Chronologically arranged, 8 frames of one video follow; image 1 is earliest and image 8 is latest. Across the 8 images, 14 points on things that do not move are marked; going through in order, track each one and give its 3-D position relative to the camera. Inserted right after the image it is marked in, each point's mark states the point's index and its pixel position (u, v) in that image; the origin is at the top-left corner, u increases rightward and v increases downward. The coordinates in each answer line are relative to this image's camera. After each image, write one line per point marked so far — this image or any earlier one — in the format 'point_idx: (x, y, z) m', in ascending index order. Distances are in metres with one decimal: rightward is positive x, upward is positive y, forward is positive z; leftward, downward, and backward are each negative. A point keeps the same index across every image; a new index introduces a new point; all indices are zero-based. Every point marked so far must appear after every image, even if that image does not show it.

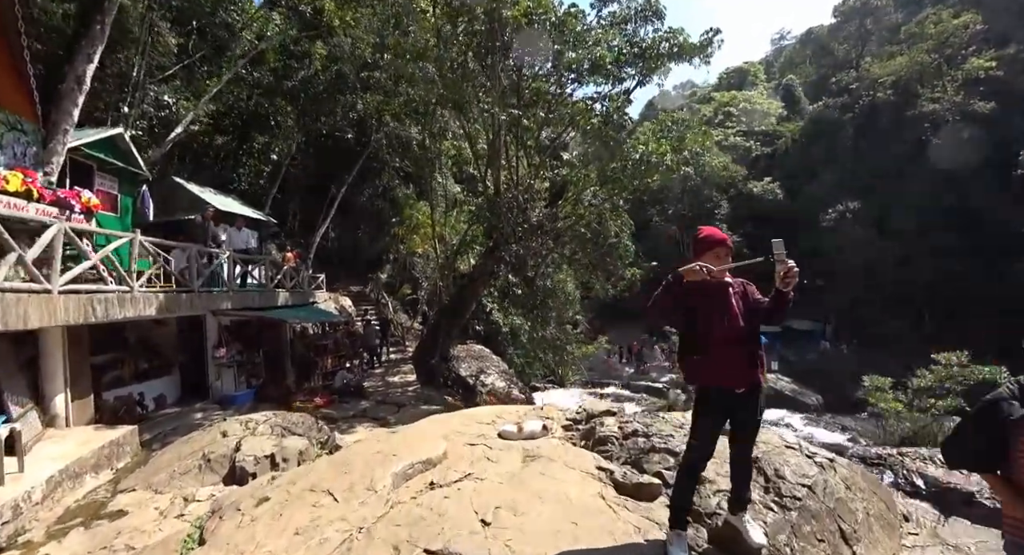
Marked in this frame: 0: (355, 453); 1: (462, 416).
0: (-1.9, -2.1, +5.4) m
1: (-0.8, -2.3, +7.5) m
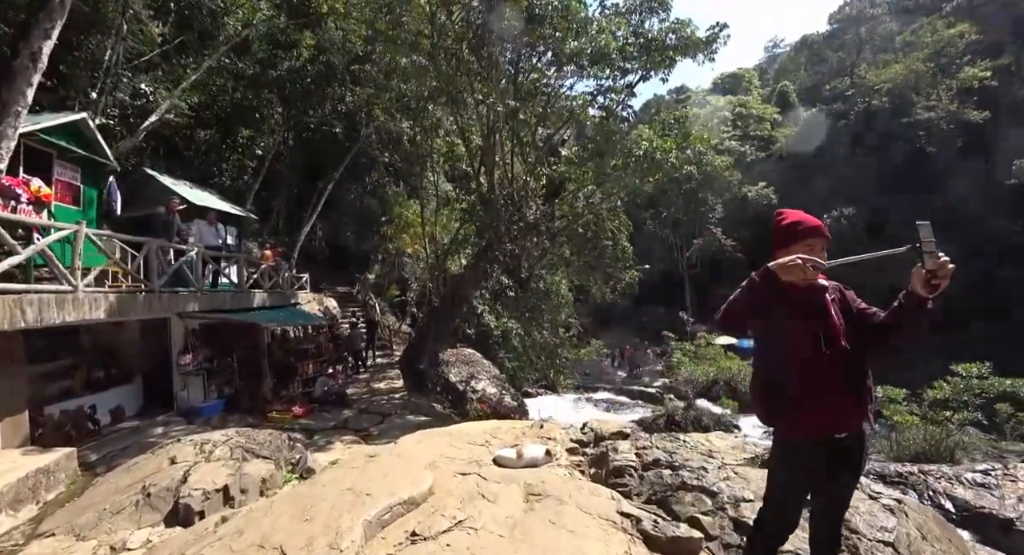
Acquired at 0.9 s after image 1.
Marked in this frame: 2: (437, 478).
0: (-1.9, -2.1, +4.5) m
1: (-0.9, -2.3, +6.6) m
2: (-0.8, -2.1, +4.8) m
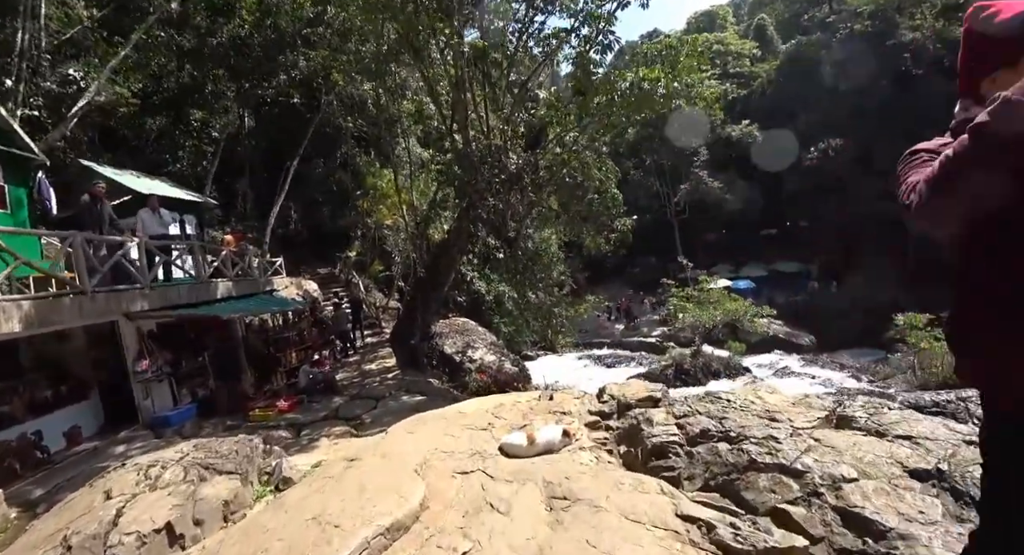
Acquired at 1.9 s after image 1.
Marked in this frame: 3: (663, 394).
0: (-1.8, -1.8, +3.5) m
1: (-0.8, -1.8, +5.6) m
2: (-0.7, -1.7, +3.8) m
3: (+1.6, -1.2, +4.9) m
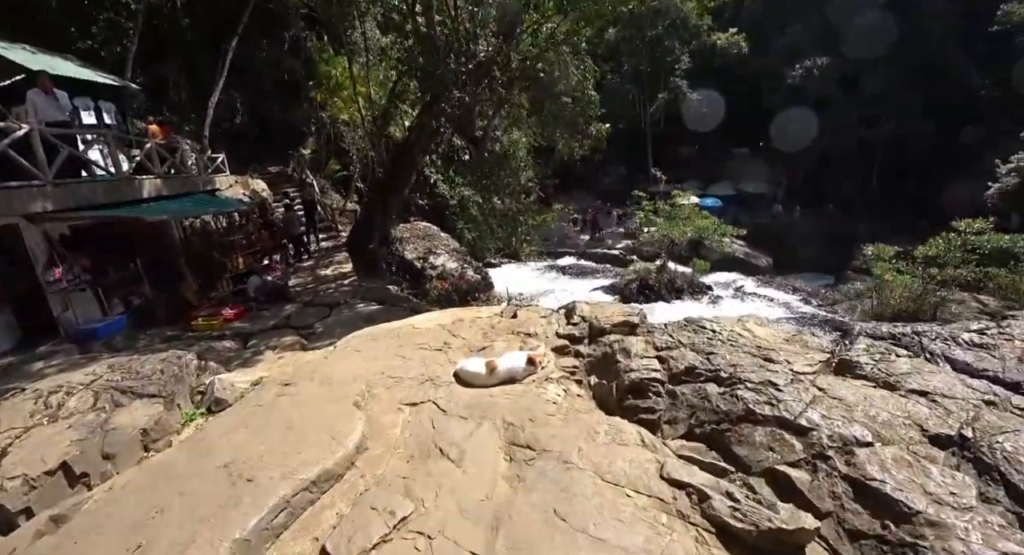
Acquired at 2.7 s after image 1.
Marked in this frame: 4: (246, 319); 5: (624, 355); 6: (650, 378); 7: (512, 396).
0: (-2.1, -1.2, +2.9) m
1: (-1.2, -0.7, +5.1) m
2: (-1.0, -1.0, +3.3) m
3: (+1.2, -0.4, +4.4) m
4: (-5.5, -0.9, +9.7) m
5: (+0.9, -0.7, +3.7) m
6: (+1.0, -0.7, +3.2) m
7: (0.0, -0.9, +3.4) m
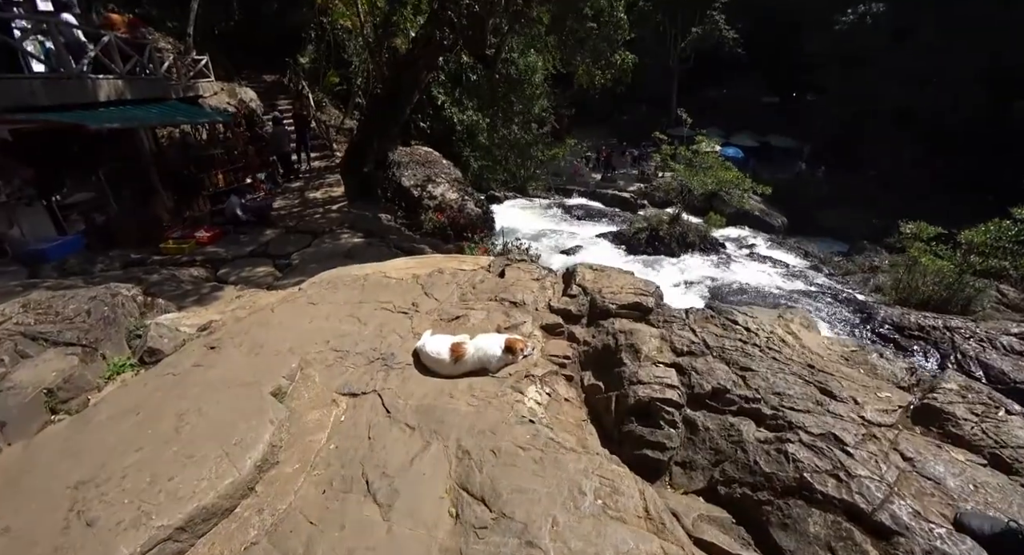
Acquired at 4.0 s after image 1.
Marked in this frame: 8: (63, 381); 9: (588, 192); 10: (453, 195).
0: (-2.3, -0.9, +2.2) m
1: (-1.4, -0.2, +4.2) m
2: (-1.2, -0.8, +2.5) m
3: (+1.1, -0.2, +3.6) m
4: (-5.6, +0.6, +8.9) m
5: (+0.7, -0.5, +2.9) m
6: (+0.8, -0.6, +2.4) m
7: (-0.2, -0.7, +2.6) m
8: (-3.6, -0.8, +3.6) m
9: (+3.2, +3.1, +18.2) m
10: (-1.5, +2.1, +11.6) m
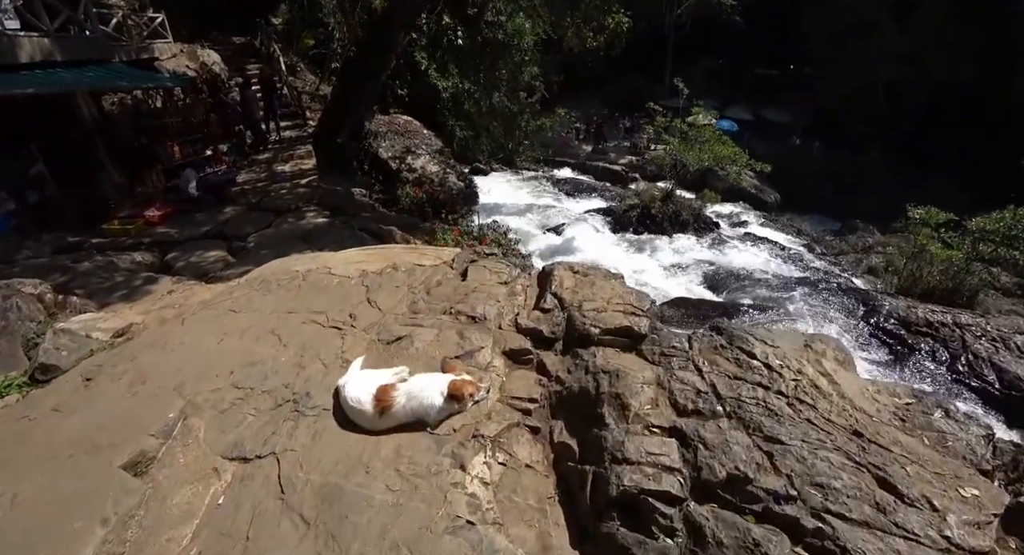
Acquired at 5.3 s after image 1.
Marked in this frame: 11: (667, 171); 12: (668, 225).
0: (-2.5, -1.1, +1.5) m
1: (-1.6, -0.2, +3.5) m
2: (-1.4, -0.9, +1.8) m
3: (+0.8, -0.3, +2.9) m
4: (-6.0, +0.9, +8.0) m
5: (+0.5, -0.6, +2.2) m
6: (+0.5, -0.8, +1.8) m
7: (-0.5, -0.8, +1.9) m
8: (-3.8, -0.8, +2.9) m
9: (+2.6, +3.8, +17.3) m
10: (-1.9, +2.5, +10.7) m
11: (+4.4, +2.9, +13.1) m
12: (+3.7, +1.2, +11.0) m
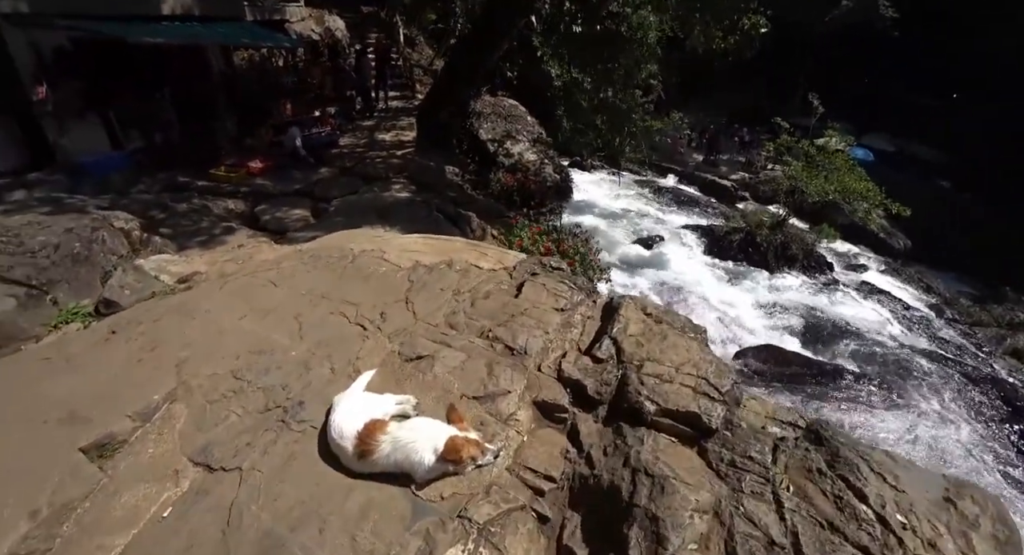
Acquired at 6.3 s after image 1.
0: (-2.6, -0.8, +1.5) m
1: (-1.3, -0.1, +3.3) m
2: (-1.5, -0.9, +1.6) m
3: (+1.0, -0.6, +2.3) m
4: (-4.5, +1.8, +8.4) m
5: (+0.5, -0.9, +1.6) m
6: (+0.4, -1.1, +1.2) m
7: (-0.5, -0.9, +1.5) m
8: (-3.6, -0.3, +3.0) m
9: (+5.9, +3.2, +16.0) m
10: (+0.1, +2.6, +10.3) m
11: (+6.8, +1.9, +11.6) m
12: (+5.5, +0.3, +9.7) m
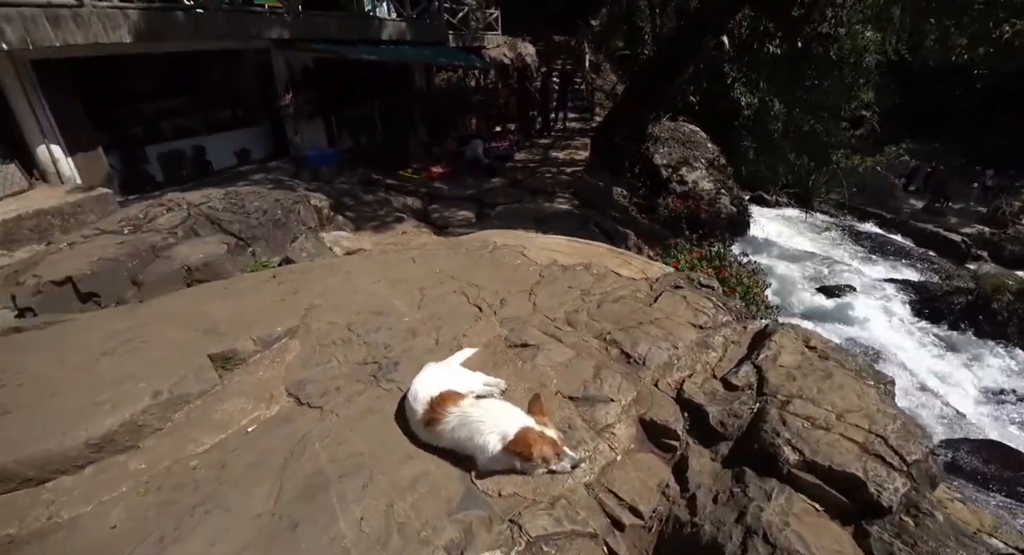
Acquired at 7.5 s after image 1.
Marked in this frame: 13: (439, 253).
0: (-2.3, -0.3, +2.0) m
1: (-0.4, 0.0, +3.3) m
2: (-1.2, -0.5, +1.8) m
3: (+1.3, -0.7, +1.6) m
4: (-1.5, +2.0, +9.2) m
5: (+0.6, -0.9, +1.2) m
6: (+0.4, -1.0, +0.8) m
7: (-0.4, -0.7, +1.4) m
8: (-2.7, +0.2, +3.8) m
9: (+10.9, +1.3, +13.1) m
10: (+3.6, +2.0, +9.6) m
11: (+10.1, +0.3, +8.6) m
12: (+8.0, -0.9, +7.2) m
13: (-0.6, +0.2, +3.8) m
